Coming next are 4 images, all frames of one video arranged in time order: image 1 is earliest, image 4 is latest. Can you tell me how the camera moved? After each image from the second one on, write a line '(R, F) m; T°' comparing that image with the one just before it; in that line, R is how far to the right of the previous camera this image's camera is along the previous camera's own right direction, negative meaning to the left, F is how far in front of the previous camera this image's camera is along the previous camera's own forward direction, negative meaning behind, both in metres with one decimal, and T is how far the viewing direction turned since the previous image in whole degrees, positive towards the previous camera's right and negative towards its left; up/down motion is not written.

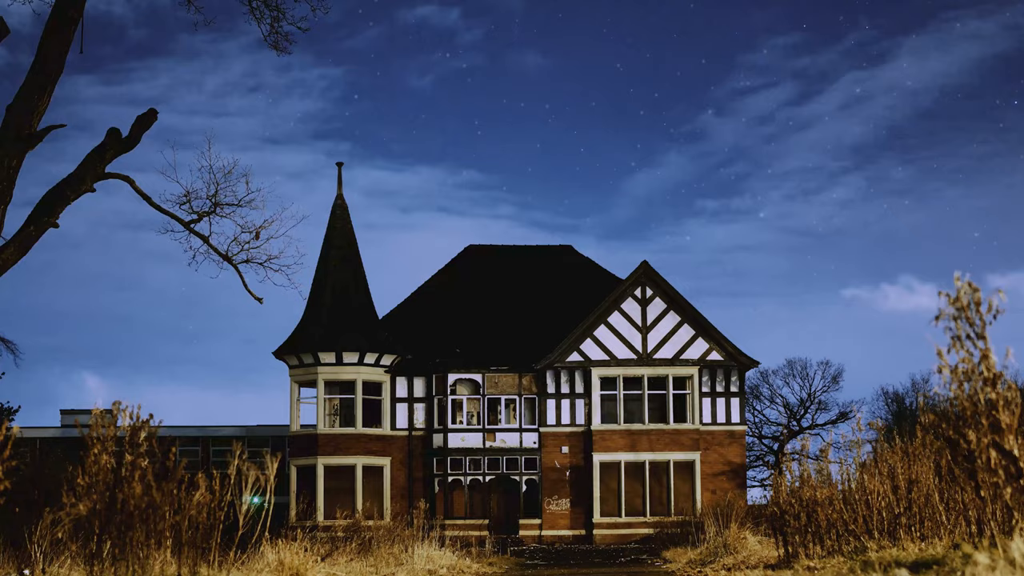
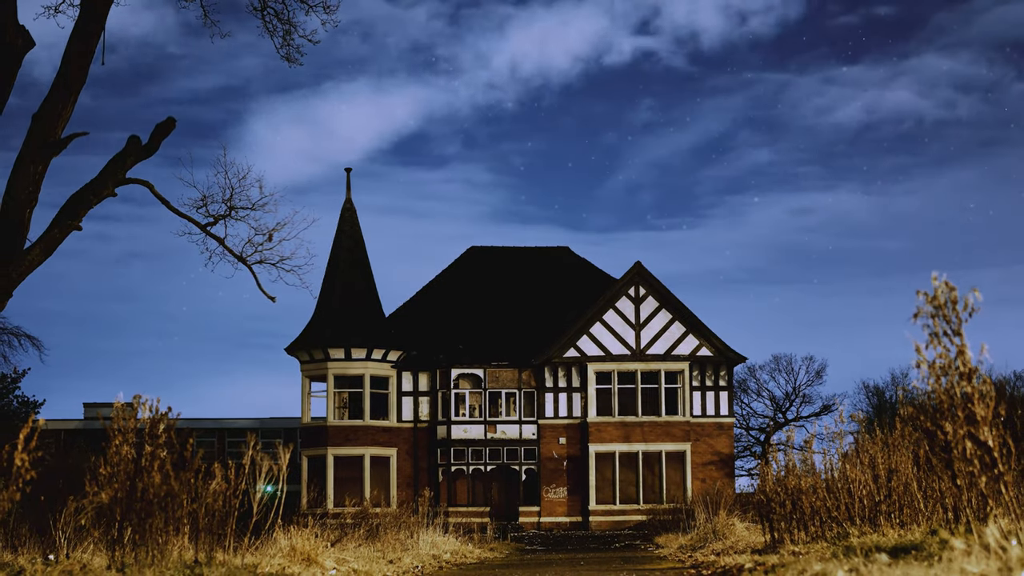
(+0.1, -0.6) m; 0°
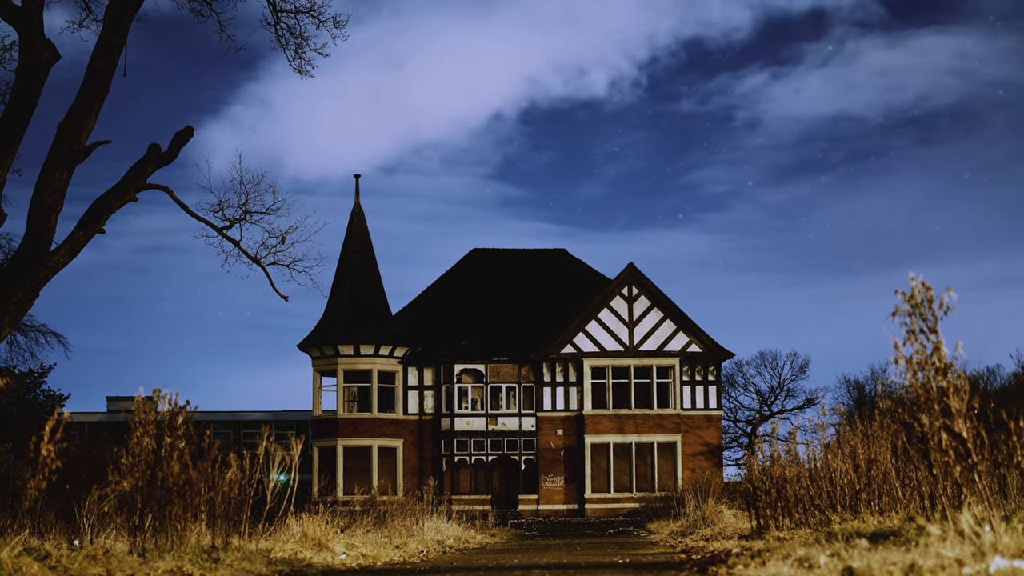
(+0.1, -0.7) m; 0°
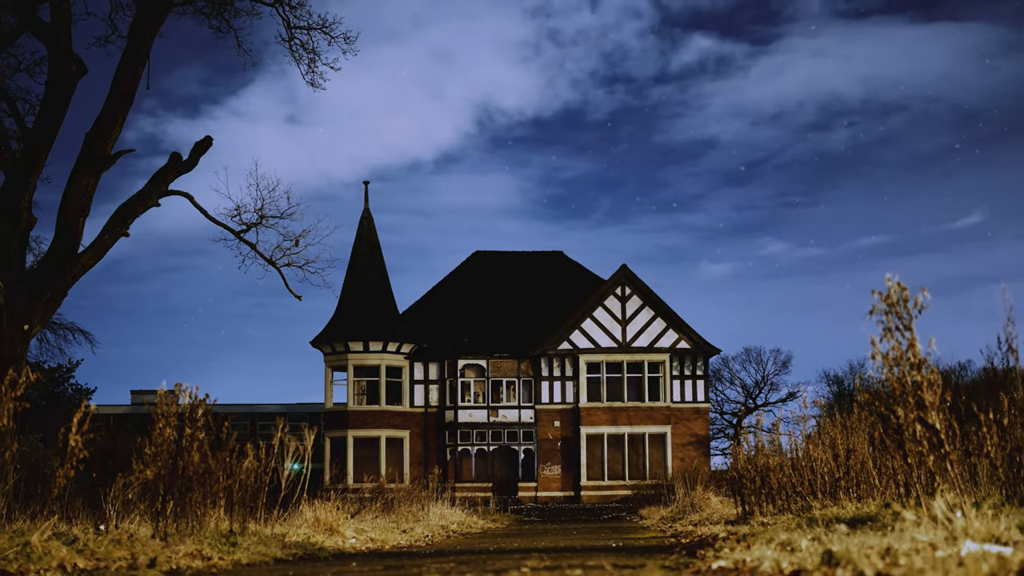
(+0.1, -0.9) m; 0°
